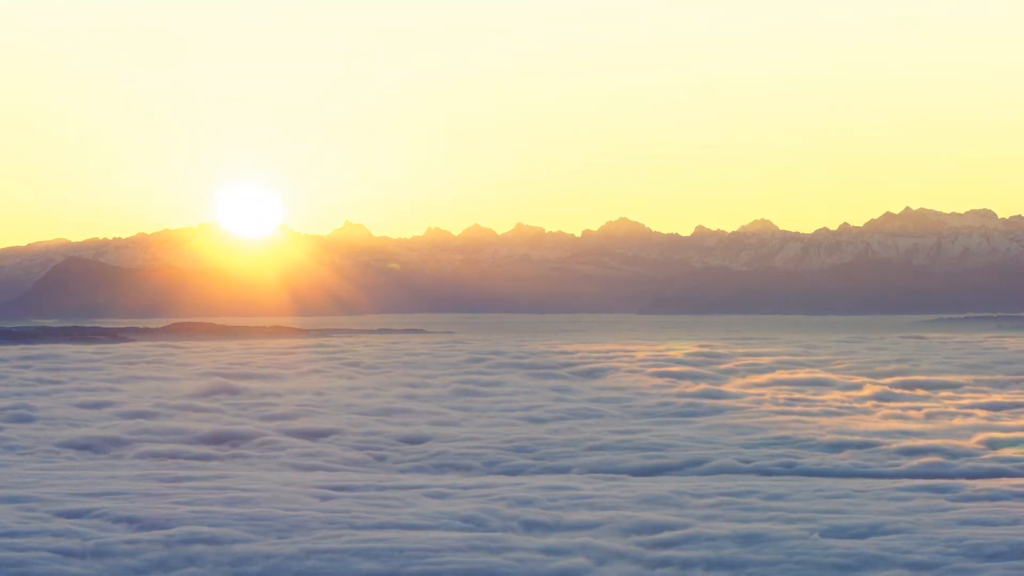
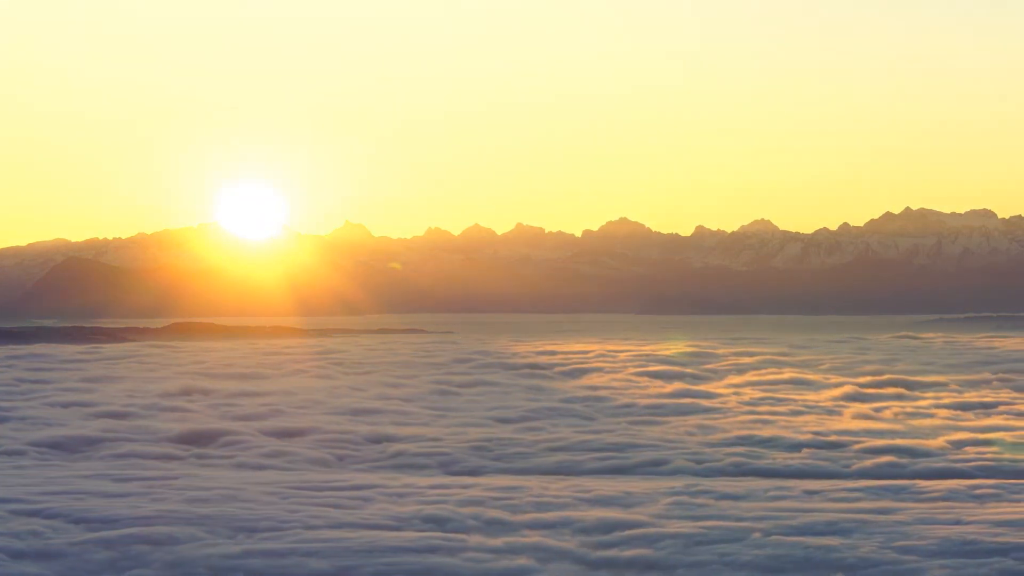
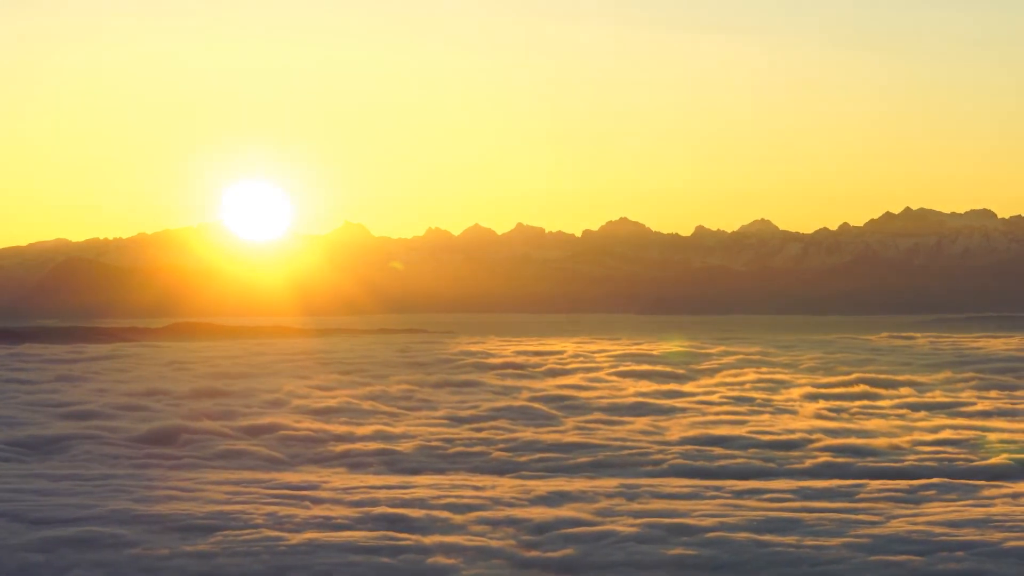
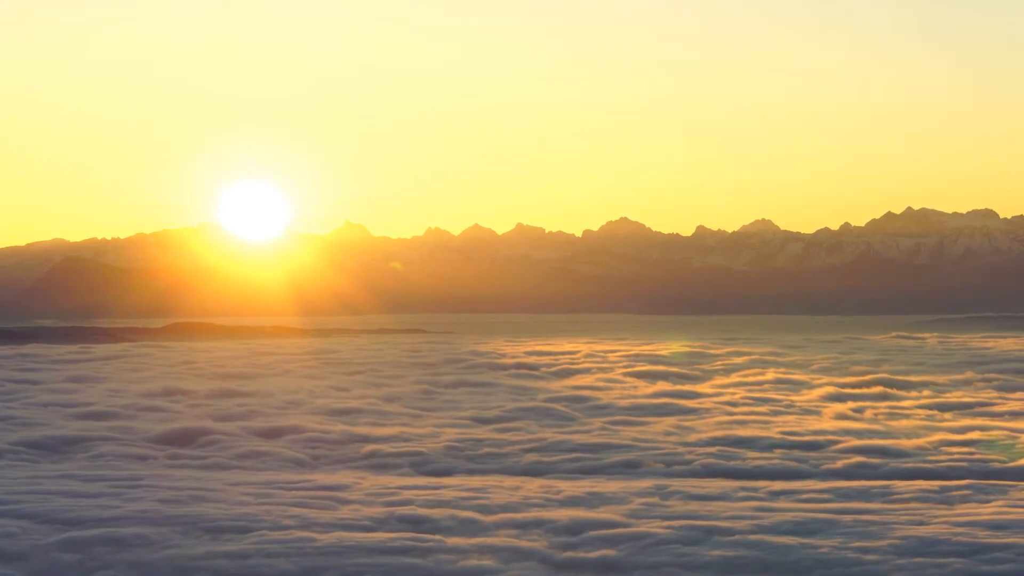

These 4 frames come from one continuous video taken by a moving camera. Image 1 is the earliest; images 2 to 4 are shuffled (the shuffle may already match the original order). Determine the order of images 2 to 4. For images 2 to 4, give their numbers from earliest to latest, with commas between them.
2, 4, 3
